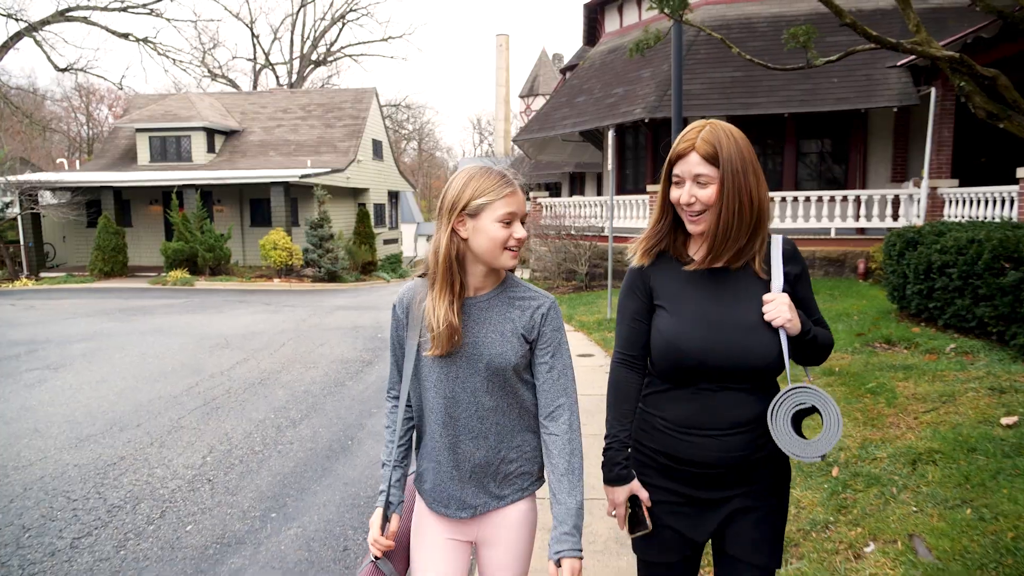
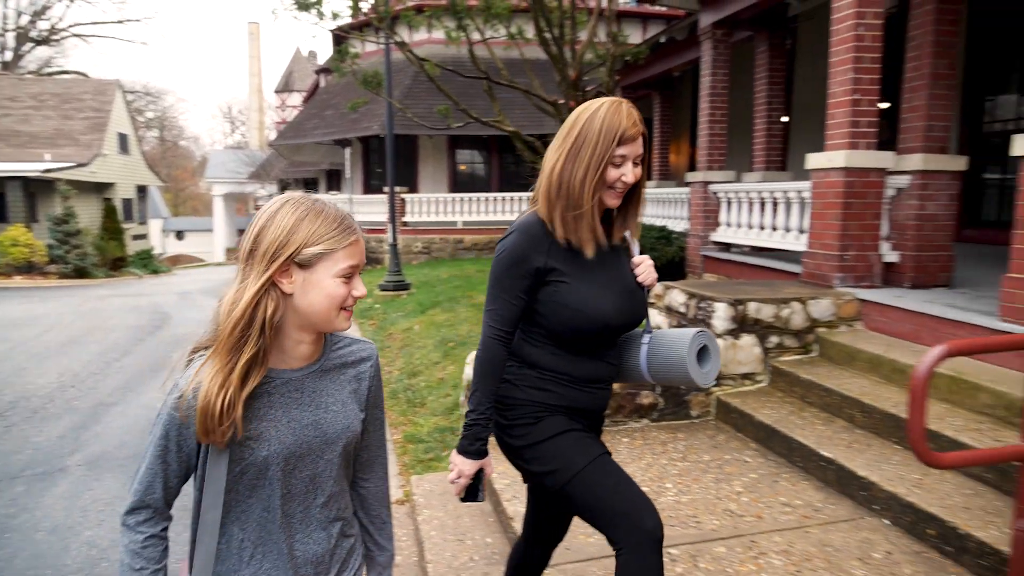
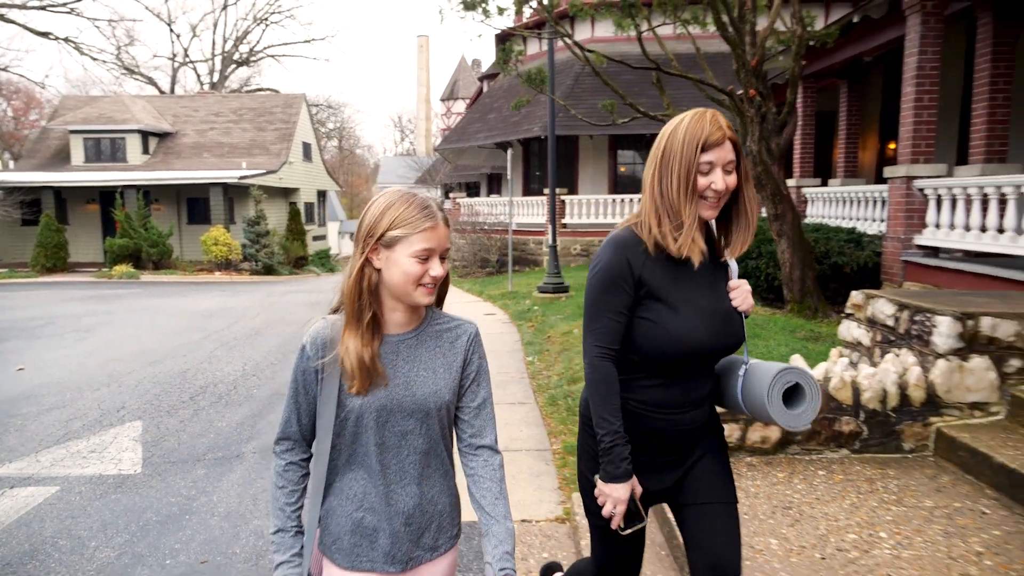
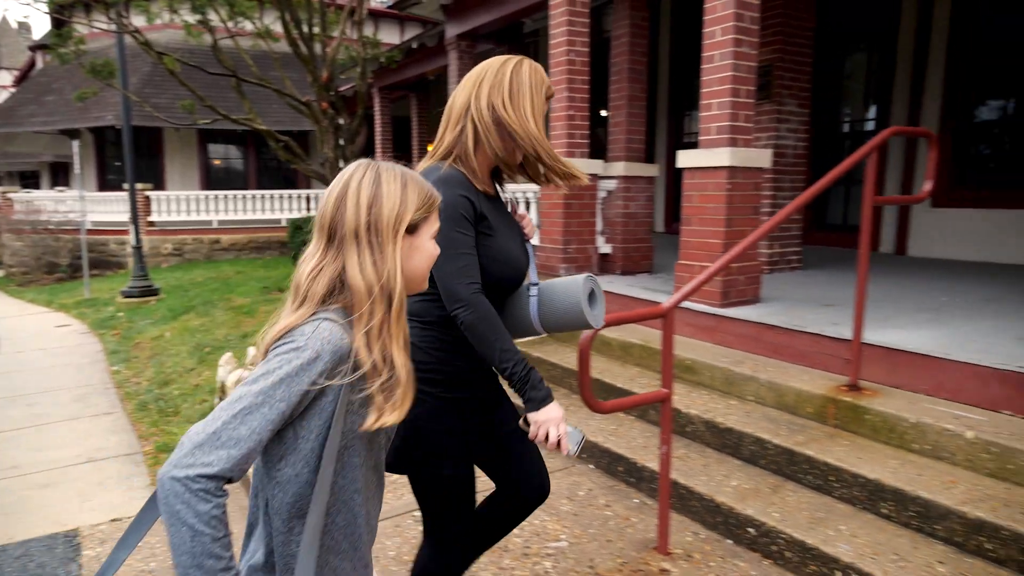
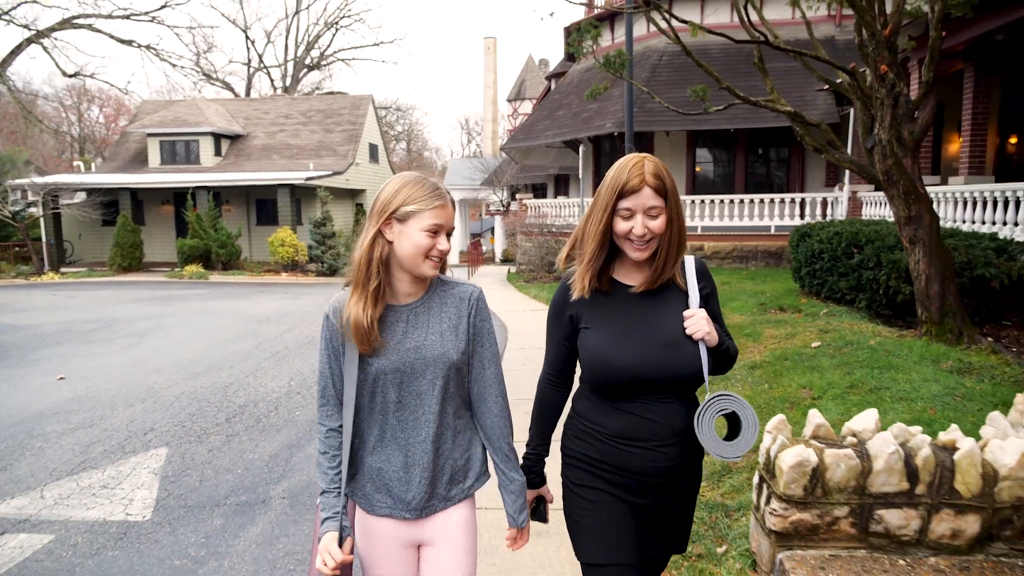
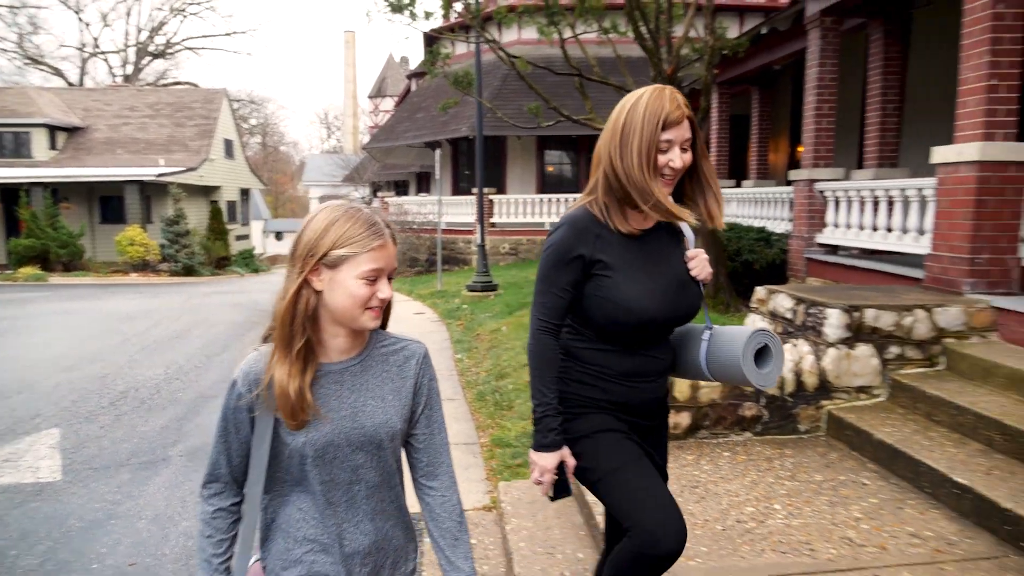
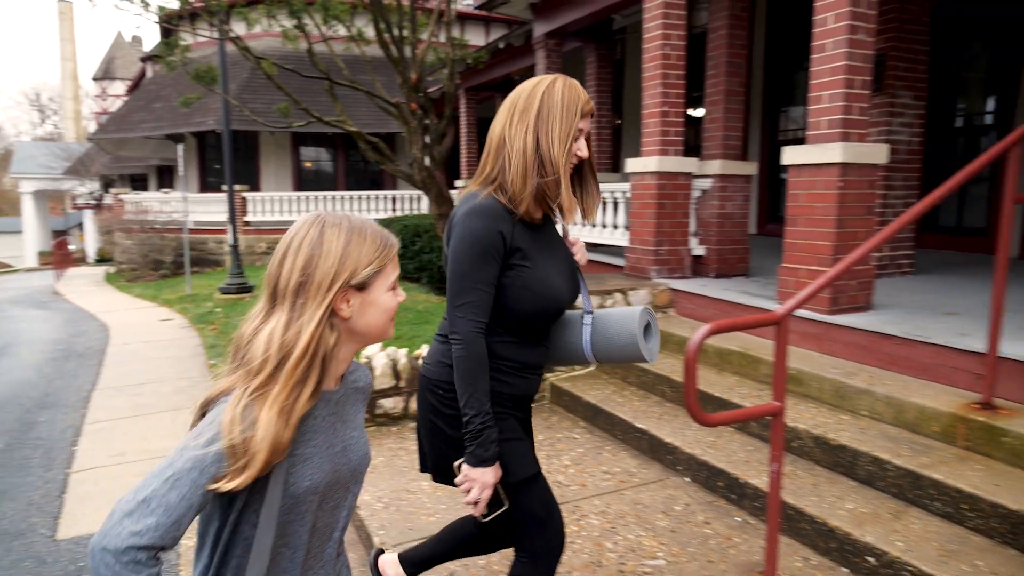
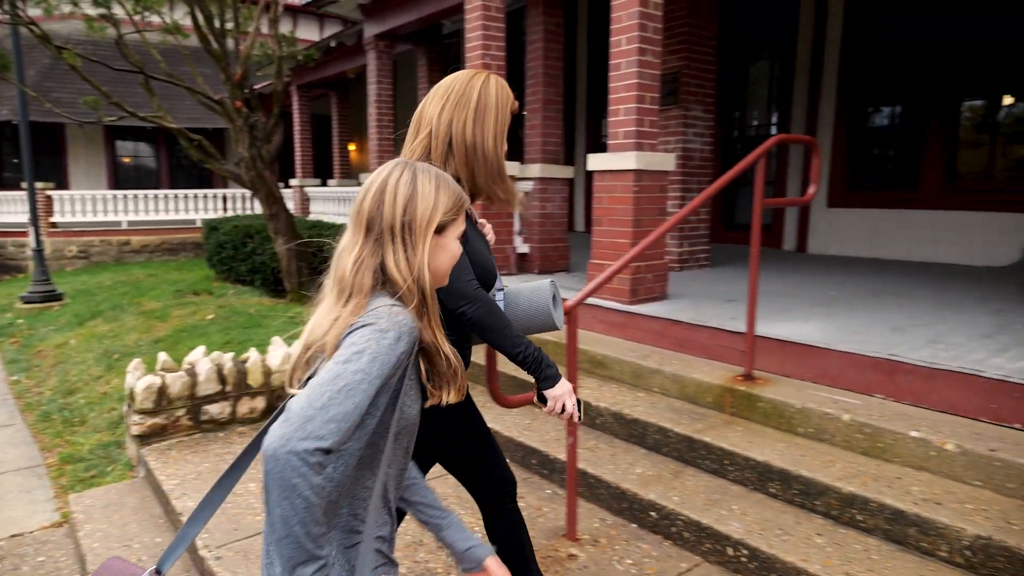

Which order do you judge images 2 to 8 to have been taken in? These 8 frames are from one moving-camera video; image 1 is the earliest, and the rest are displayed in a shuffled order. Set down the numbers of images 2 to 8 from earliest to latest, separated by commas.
5, 3, 6, 2, 7, 4, 8
